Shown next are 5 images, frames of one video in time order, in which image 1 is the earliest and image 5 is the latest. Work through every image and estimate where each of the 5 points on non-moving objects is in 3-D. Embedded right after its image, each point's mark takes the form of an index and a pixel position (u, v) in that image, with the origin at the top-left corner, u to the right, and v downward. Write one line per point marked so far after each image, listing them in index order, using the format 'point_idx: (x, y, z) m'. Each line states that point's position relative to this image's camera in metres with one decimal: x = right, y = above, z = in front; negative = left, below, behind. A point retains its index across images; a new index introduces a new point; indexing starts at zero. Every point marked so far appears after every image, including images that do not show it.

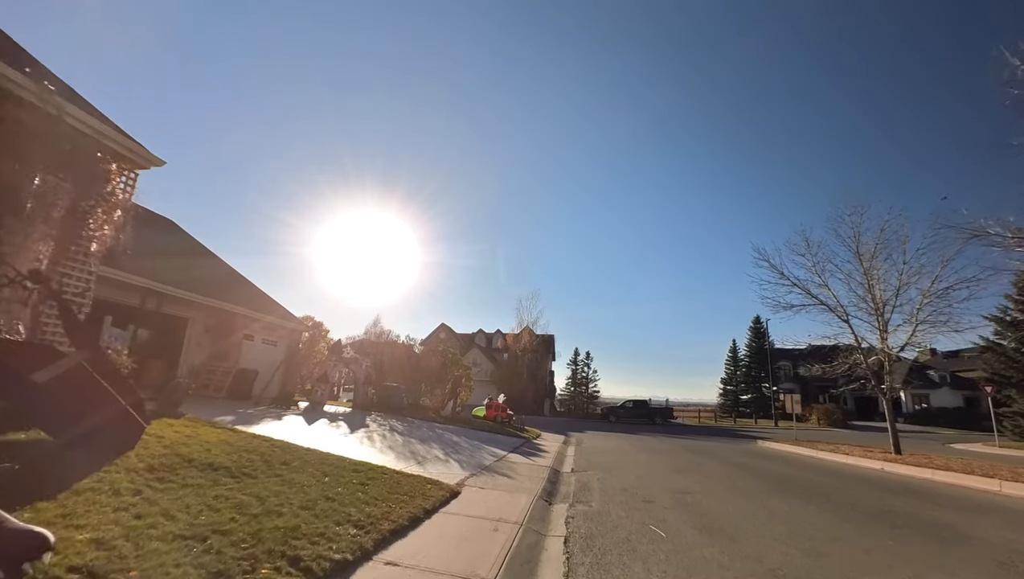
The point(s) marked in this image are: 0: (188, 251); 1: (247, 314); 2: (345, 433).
0: (-12.1, +1.4, +19.0) m
1: (-9.8, -0.9, +18.9) m
2: (-3.8, -3.2, +11.4) m
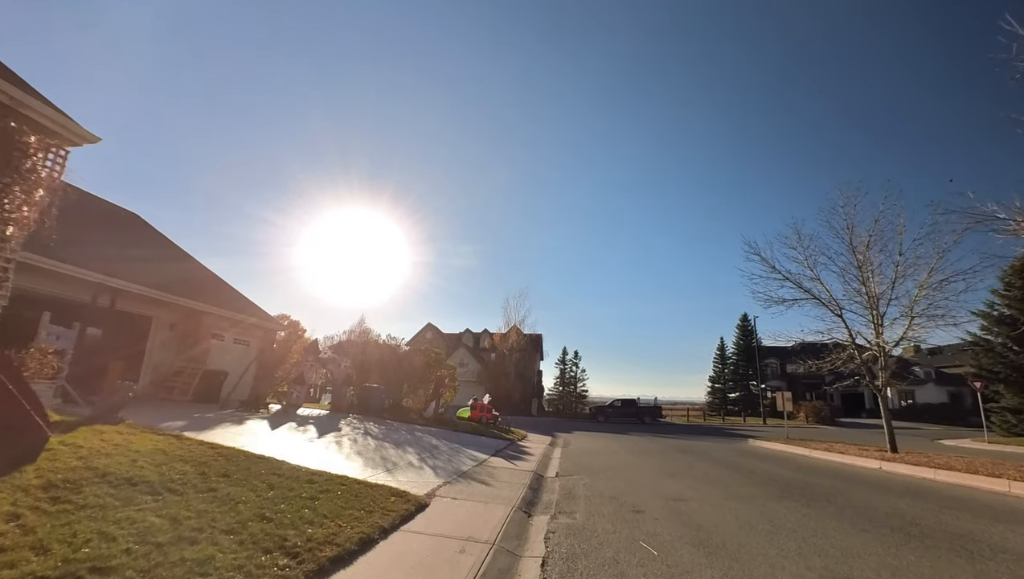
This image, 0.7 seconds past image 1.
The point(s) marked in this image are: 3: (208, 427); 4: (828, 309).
0: (-12.7, +1.5, +18.0) m
1: (-10.4, -0.8, +17.9) m
2: (-4.2, -3.1, +10.6) m
3: (-5.7, -2.6, +9.6) m
4: (+10.0, -0.6, +16.0) m
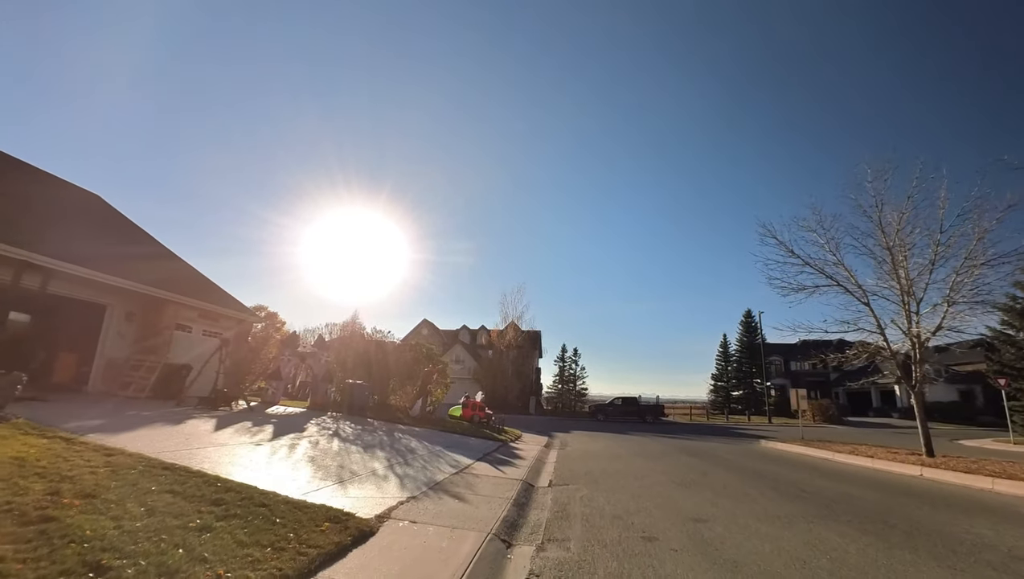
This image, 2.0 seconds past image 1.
0: (-13.0, +1.9, +16.4) m
1: (-10.7, -0.4, +16.4) m
2: (-4.4, -2.7, +9.0) m
3: (-6.0, -2.2, +8.0) m
4: (+9.7, -0.2, +14.5) m
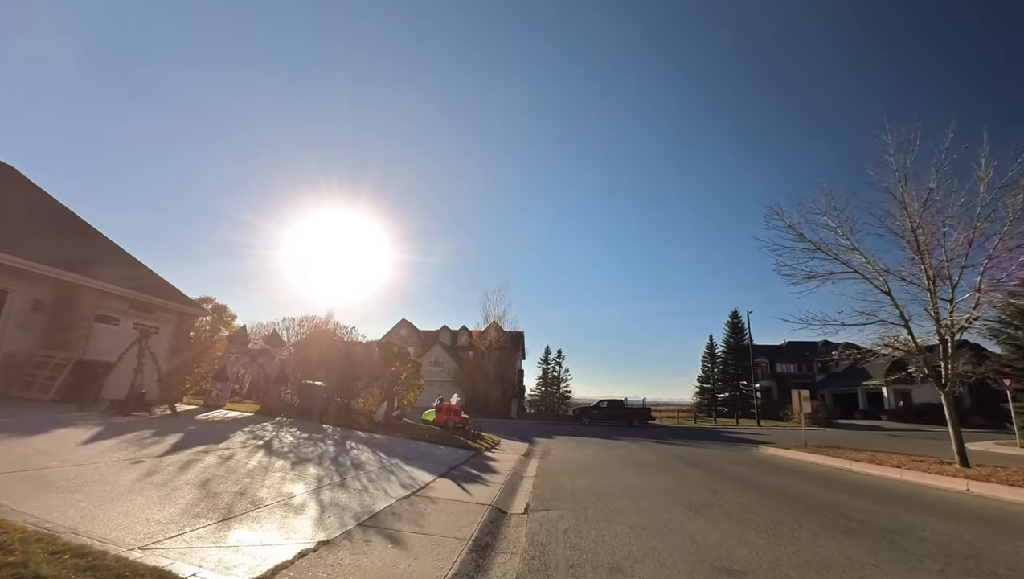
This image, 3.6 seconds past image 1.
0: (-13.7, +2.3, +14.1) m
1: (-11.4, 0.0, +14.1) m
2: (-4.9, -2.3, +6.9) m
3: (-6.4, -1.8, +5.9) m
4: (+9.1, +0.1, +12.8) m
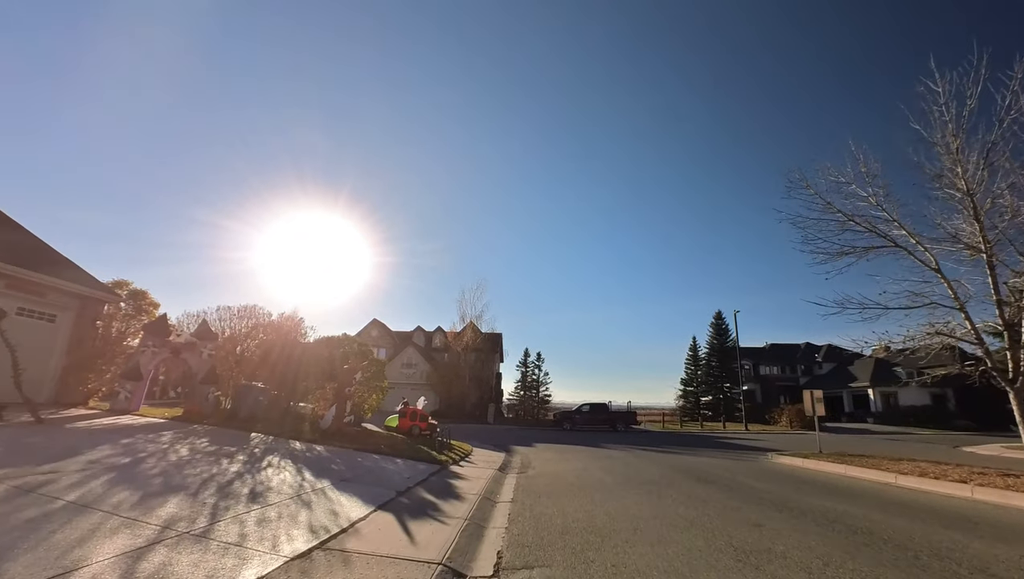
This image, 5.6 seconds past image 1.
0: (-14.2, +2.9, +11.0) m
1: (-12.0, +0.6, +11.1) m
2: (-5.2, -1.7, +4.2) m
3: (-6.7, -1.1, +3.1) m
4: (+8.5, +0.6, +10.6) m
